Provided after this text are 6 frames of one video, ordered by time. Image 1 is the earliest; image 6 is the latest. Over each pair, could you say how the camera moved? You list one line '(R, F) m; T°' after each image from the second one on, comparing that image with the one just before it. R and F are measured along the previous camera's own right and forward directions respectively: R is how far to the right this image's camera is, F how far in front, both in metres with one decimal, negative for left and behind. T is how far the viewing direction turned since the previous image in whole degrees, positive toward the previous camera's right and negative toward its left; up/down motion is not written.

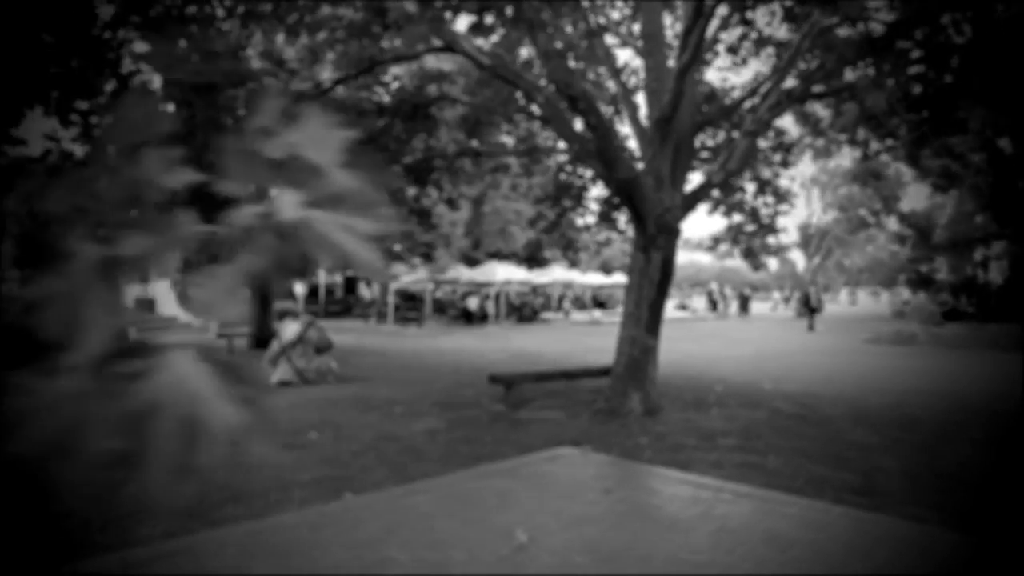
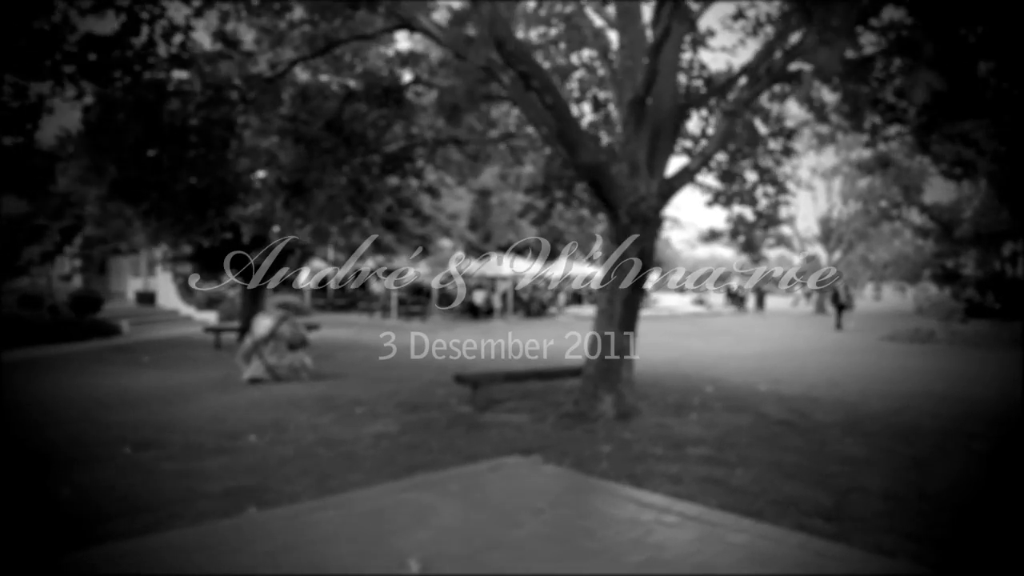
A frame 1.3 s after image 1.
(+0.8, +0.6) m; -2°
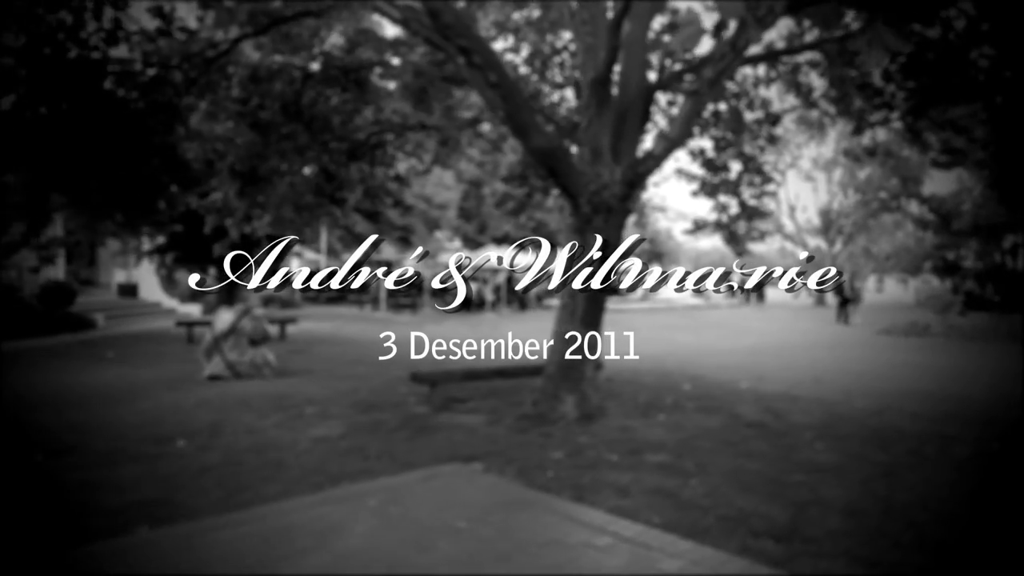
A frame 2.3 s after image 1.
(+0.6, +0.5) m; 0°
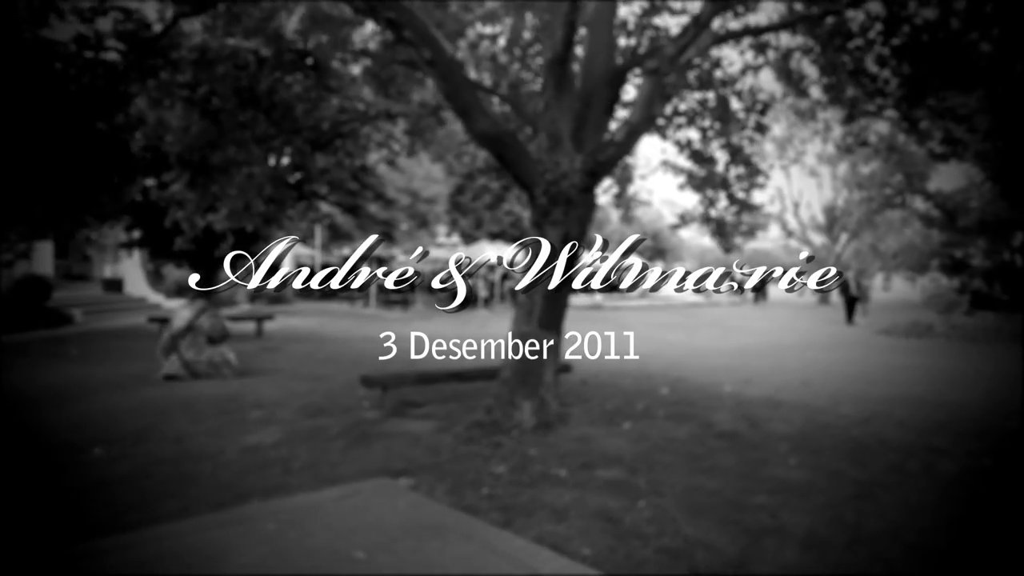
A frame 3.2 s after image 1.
(+0.6, +0.6) m; -1°
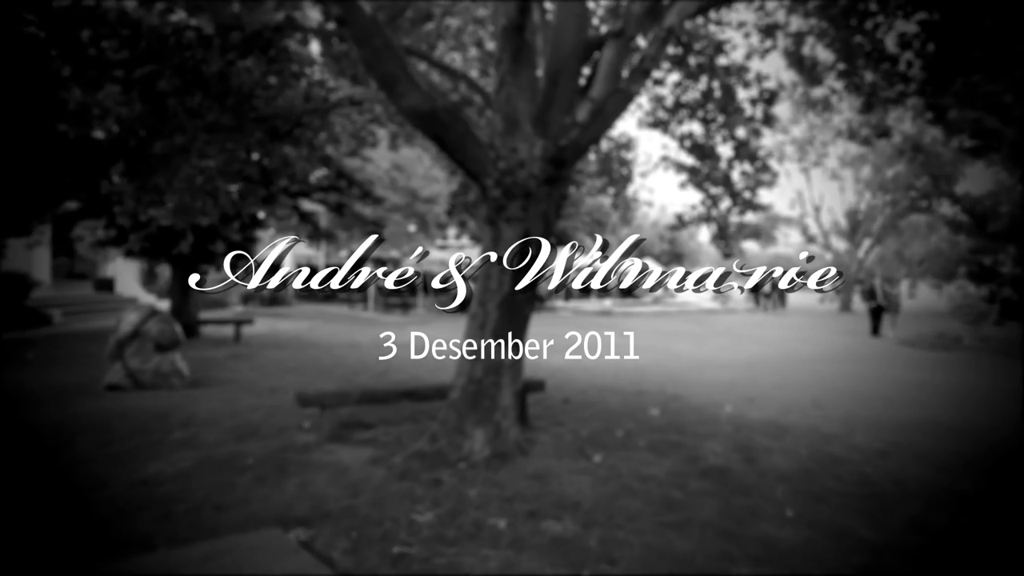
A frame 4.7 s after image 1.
(+0.7, +1.1) m; -2°
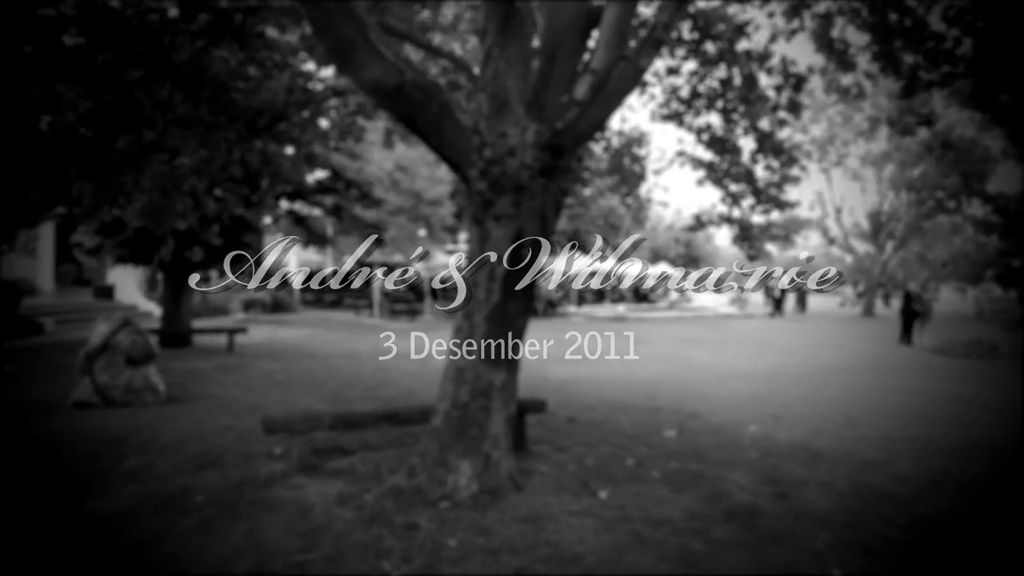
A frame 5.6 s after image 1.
(+0.2, +0.9) m; -1°
